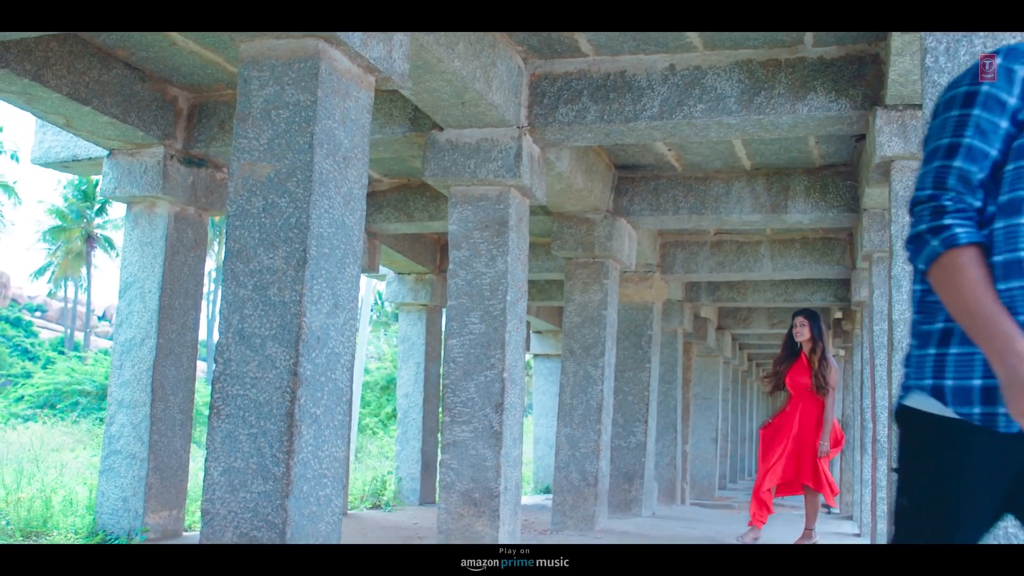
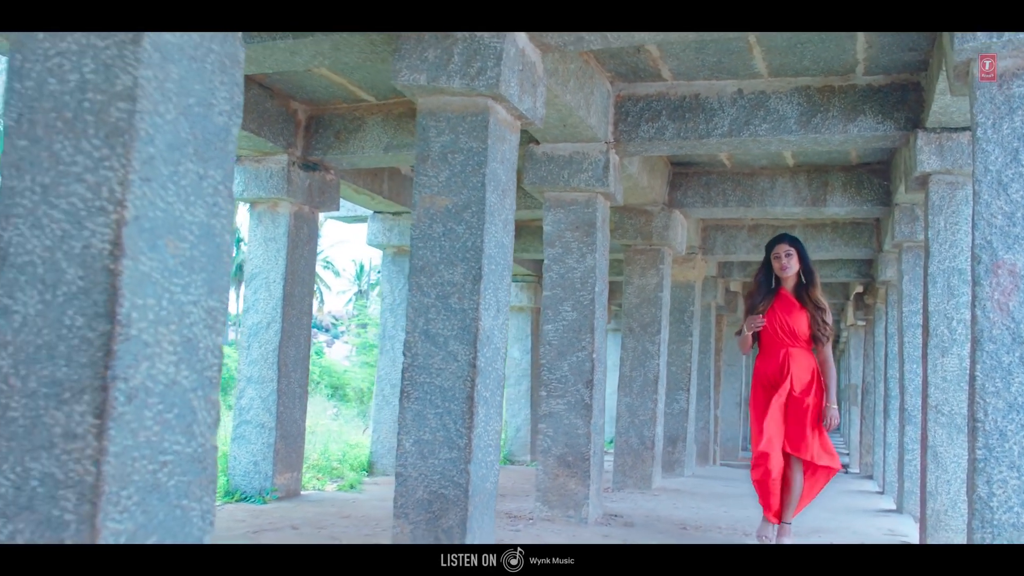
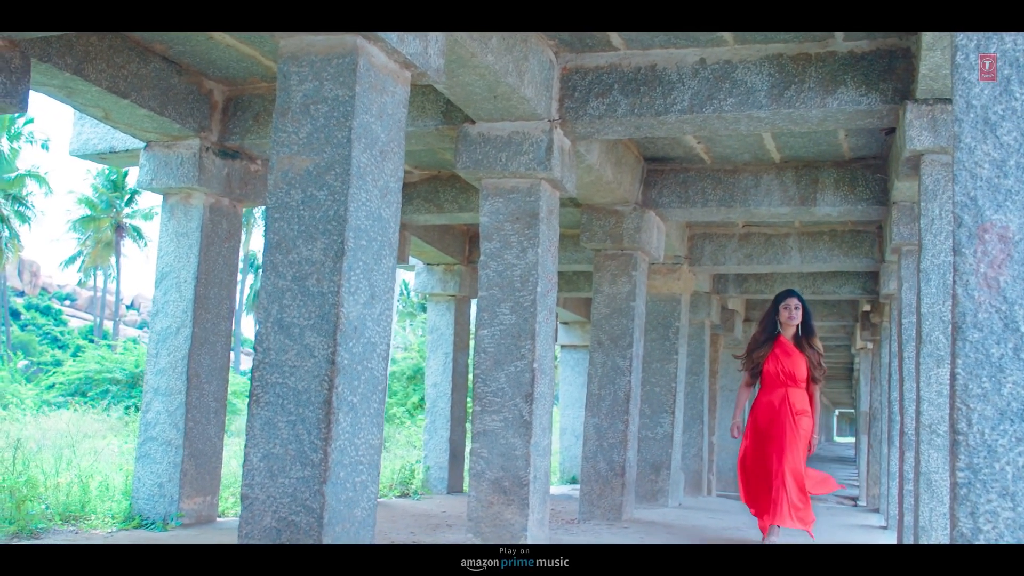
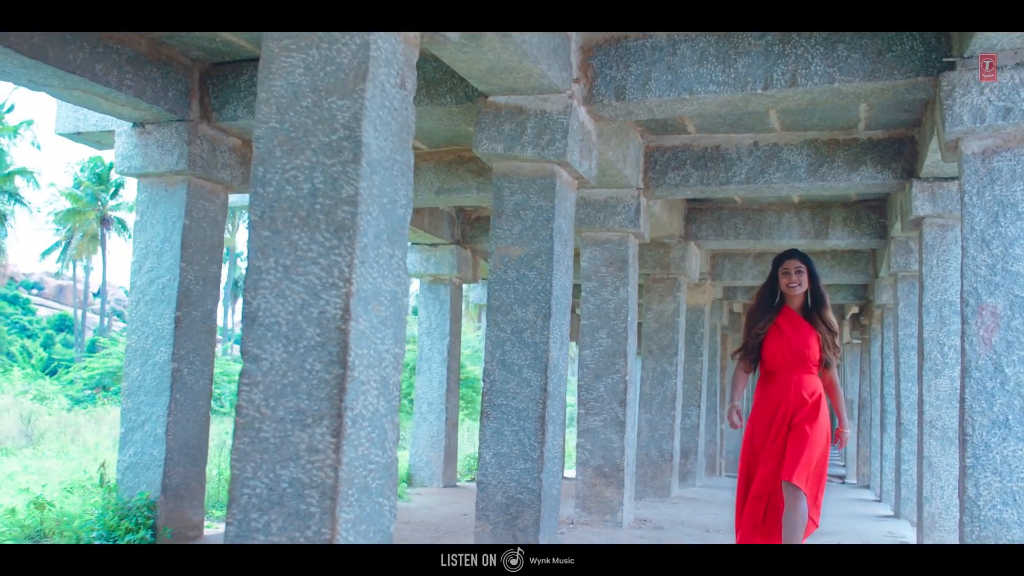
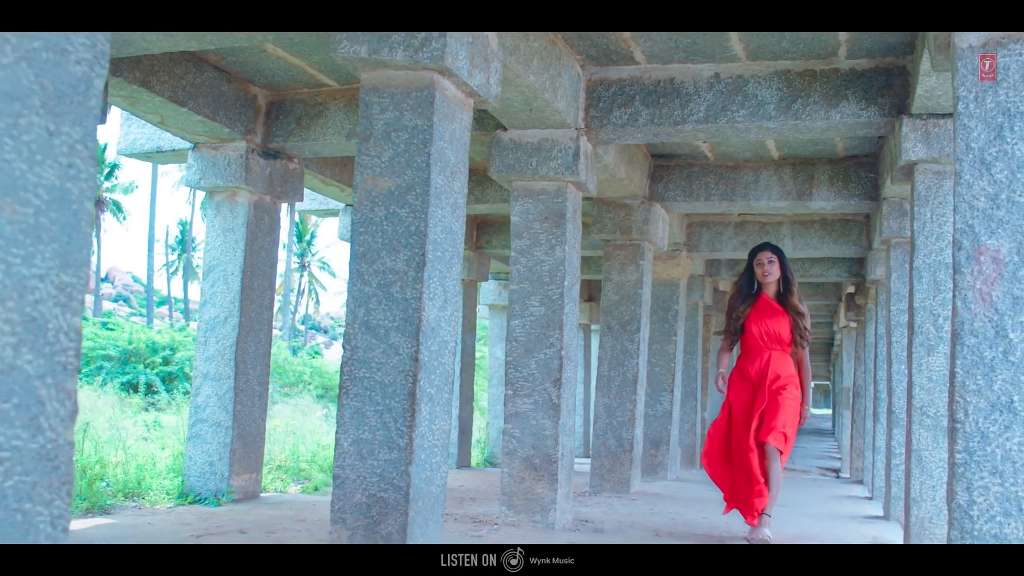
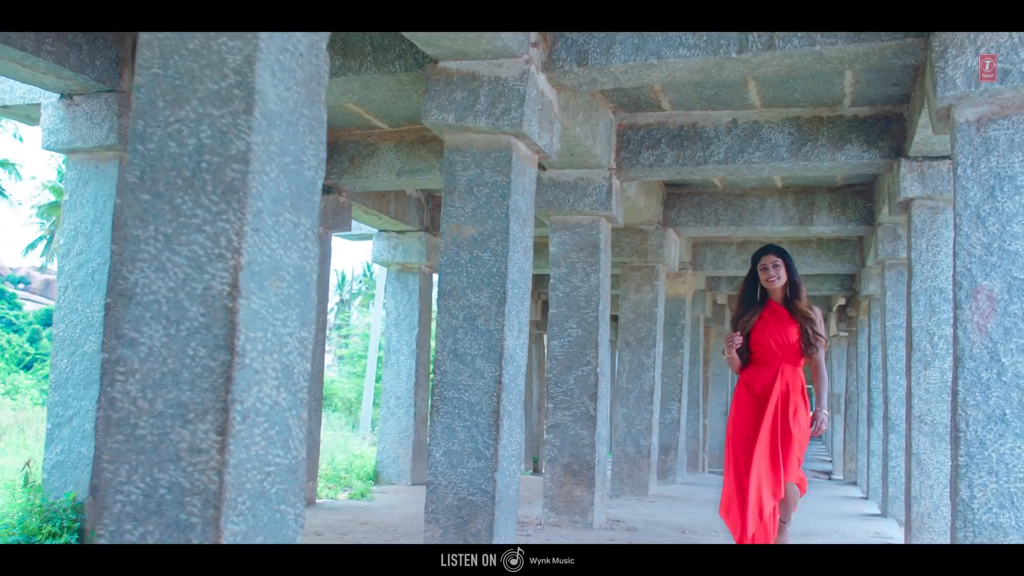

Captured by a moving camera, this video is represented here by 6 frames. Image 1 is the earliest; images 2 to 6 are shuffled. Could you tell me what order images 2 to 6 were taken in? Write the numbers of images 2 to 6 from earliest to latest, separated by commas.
3, 5, 2, 6, 4
